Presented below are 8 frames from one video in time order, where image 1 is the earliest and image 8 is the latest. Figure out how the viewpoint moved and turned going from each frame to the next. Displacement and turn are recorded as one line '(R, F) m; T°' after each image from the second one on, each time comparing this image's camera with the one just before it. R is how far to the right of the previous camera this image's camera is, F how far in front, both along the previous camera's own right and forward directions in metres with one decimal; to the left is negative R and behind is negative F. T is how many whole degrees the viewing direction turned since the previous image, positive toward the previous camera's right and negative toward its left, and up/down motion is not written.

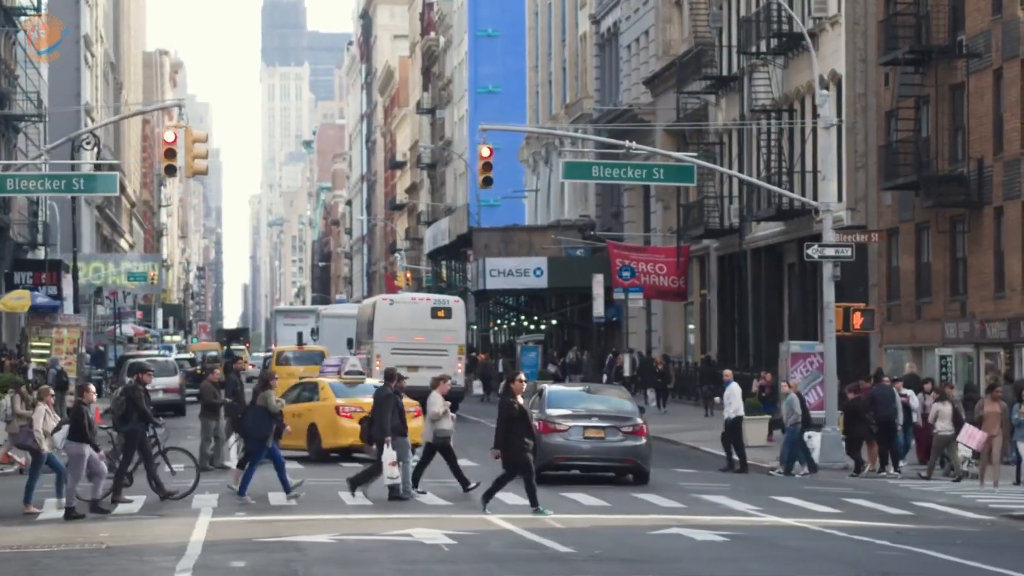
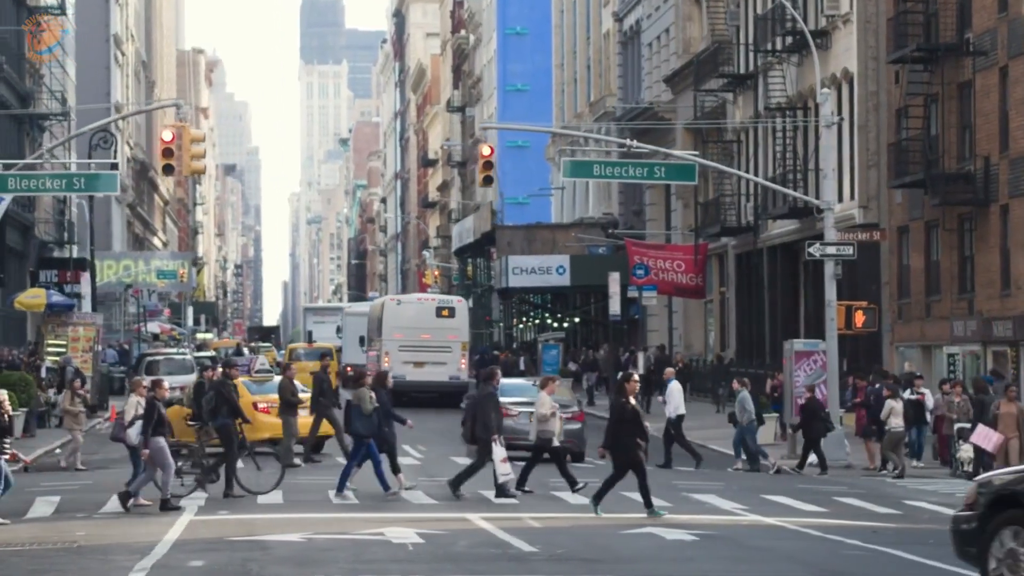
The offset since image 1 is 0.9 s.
(+0.4, -0.1) m; -1°
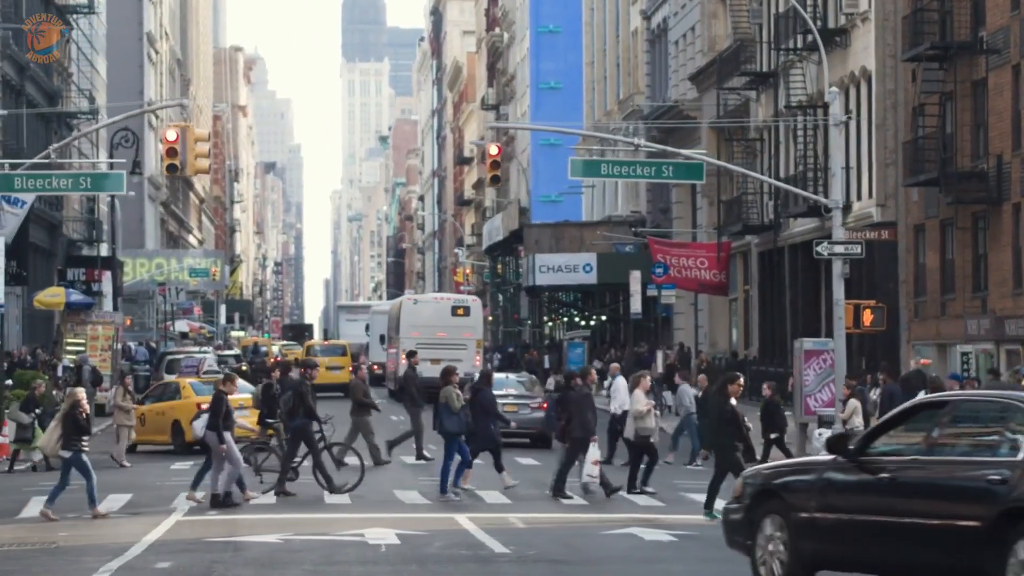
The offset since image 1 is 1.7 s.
(+0.4, 0.0) m; -1°
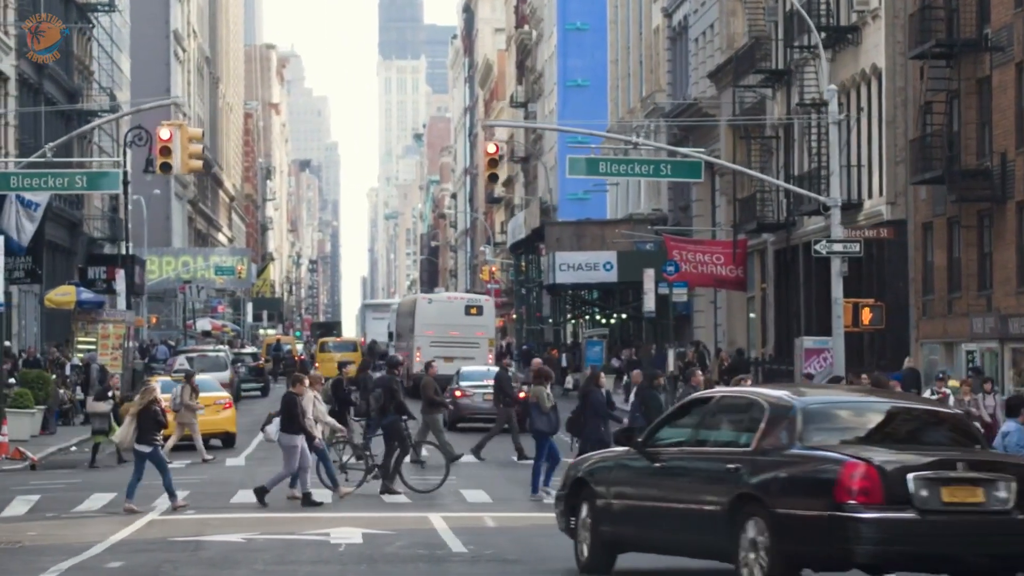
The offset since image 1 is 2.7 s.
(+0.4, 0.0) m; -1°
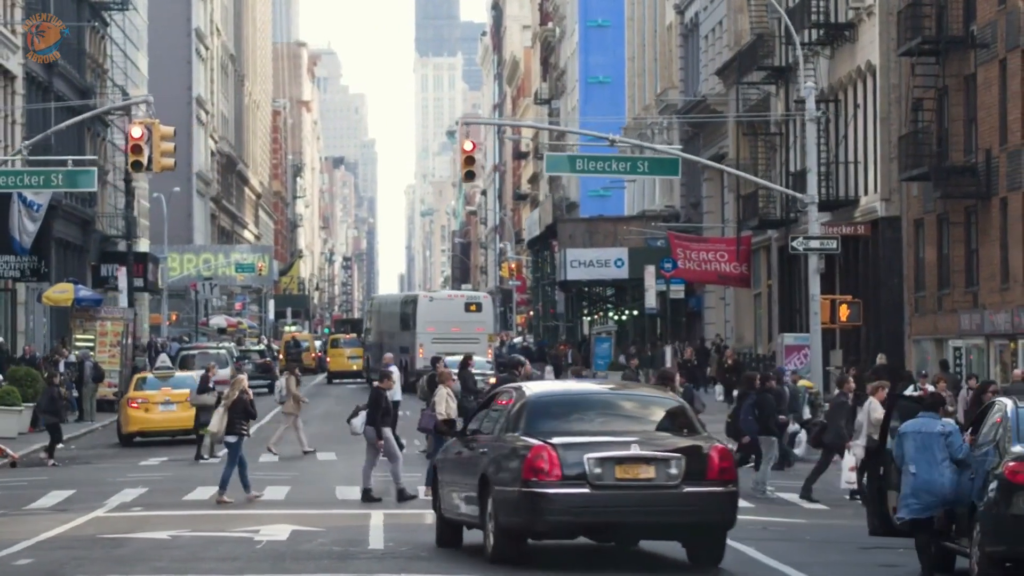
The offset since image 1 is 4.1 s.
(+0.6, -0.1) m; 0°
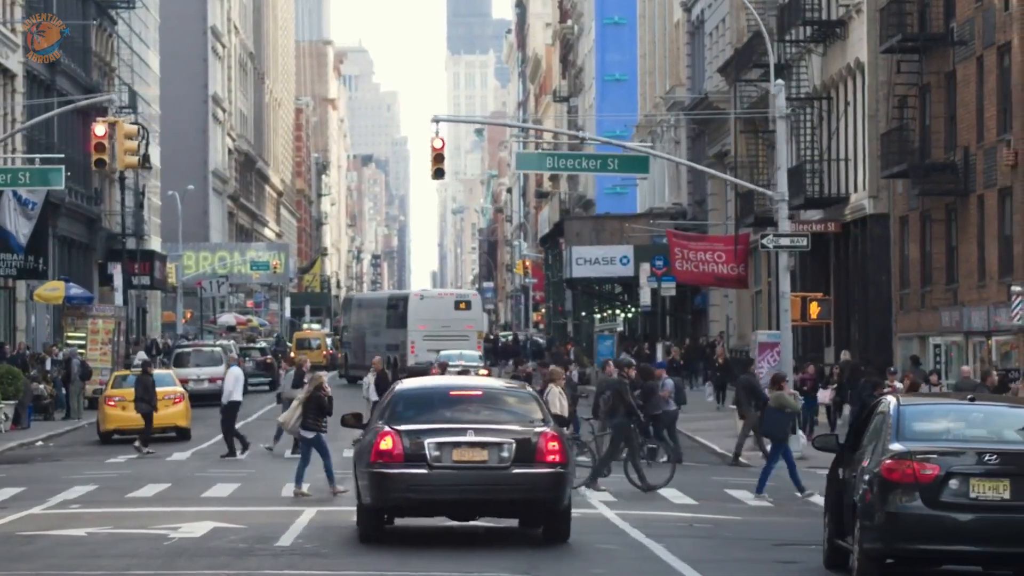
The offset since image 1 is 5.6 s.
(+0.6, 0.0) m; 0°
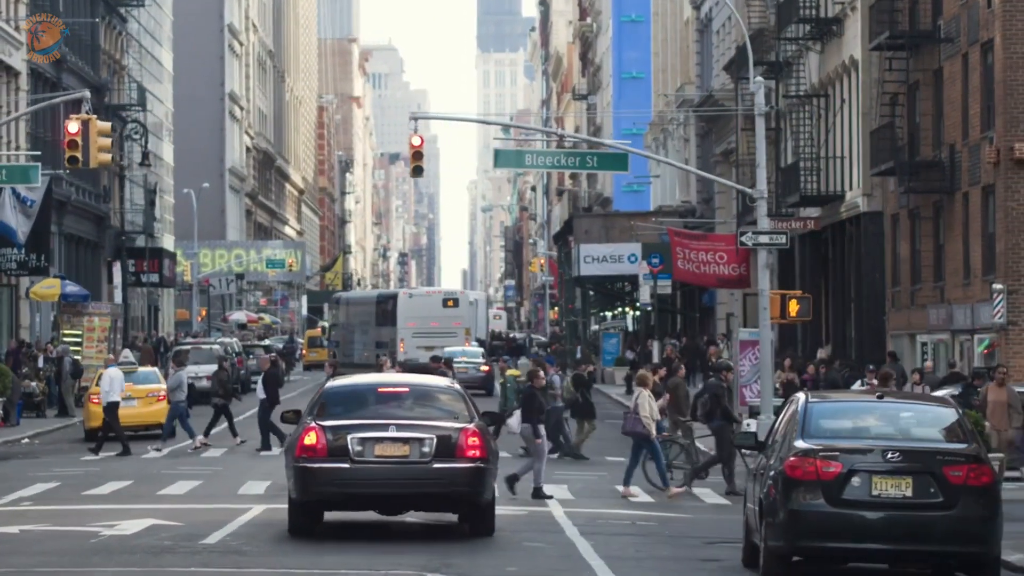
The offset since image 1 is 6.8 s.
(+0.5, 0.0) m; 0°
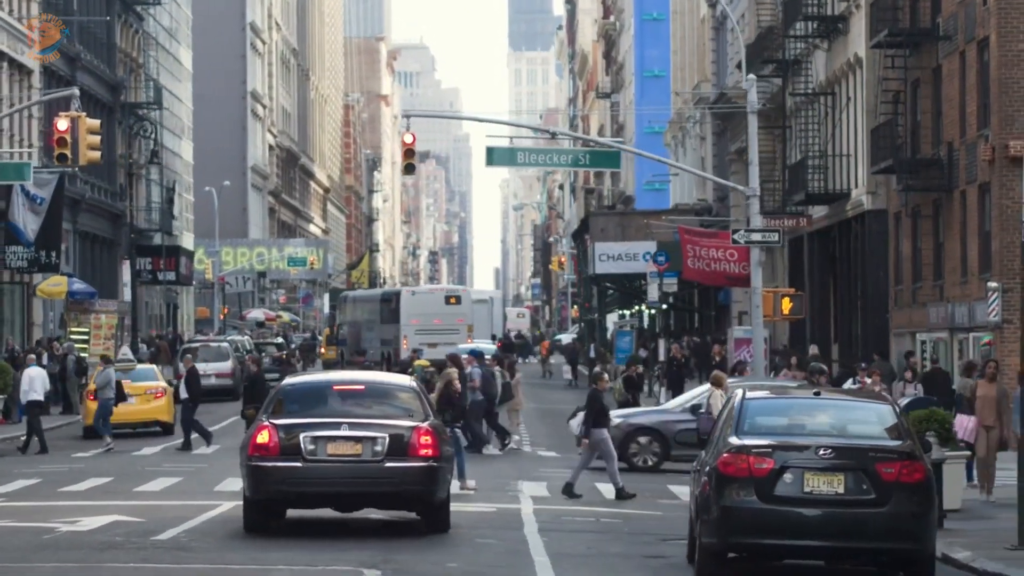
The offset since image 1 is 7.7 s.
(+0.4, 0.0) m; 0°
